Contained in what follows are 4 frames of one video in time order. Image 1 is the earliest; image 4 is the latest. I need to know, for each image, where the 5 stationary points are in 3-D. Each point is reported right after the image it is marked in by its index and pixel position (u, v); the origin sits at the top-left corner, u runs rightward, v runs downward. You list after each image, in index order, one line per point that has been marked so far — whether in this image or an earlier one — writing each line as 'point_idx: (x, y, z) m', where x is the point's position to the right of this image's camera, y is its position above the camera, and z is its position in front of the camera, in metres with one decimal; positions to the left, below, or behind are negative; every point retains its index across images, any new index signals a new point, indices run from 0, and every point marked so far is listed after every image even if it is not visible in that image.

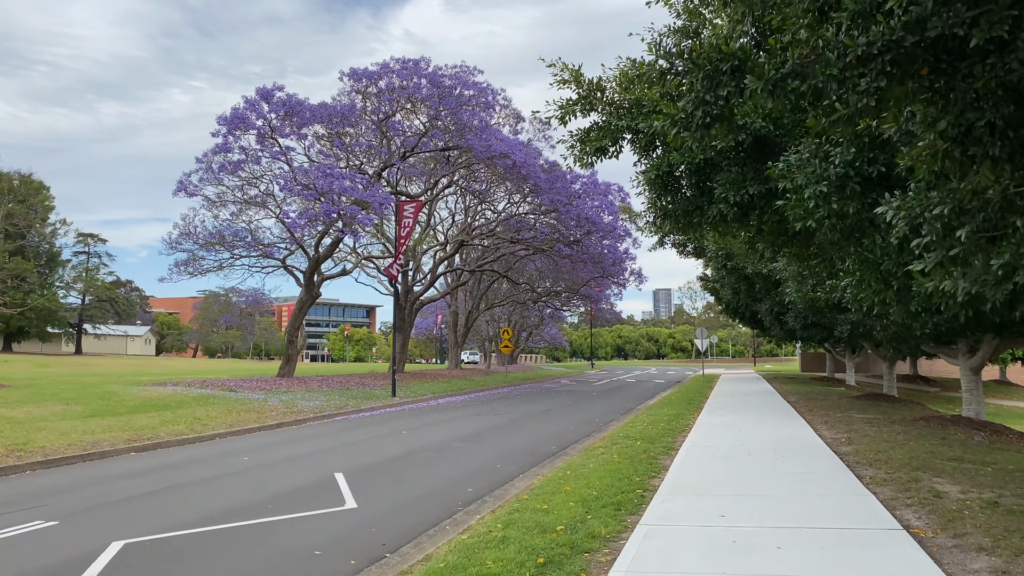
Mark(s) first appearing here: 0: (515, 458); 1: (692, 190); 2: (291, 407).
0: (+0.1, -2.8, +10.5) m
1: (+2.3, +1.3, +8.1) m
2: (-6.2, -3.3, +17.8) m
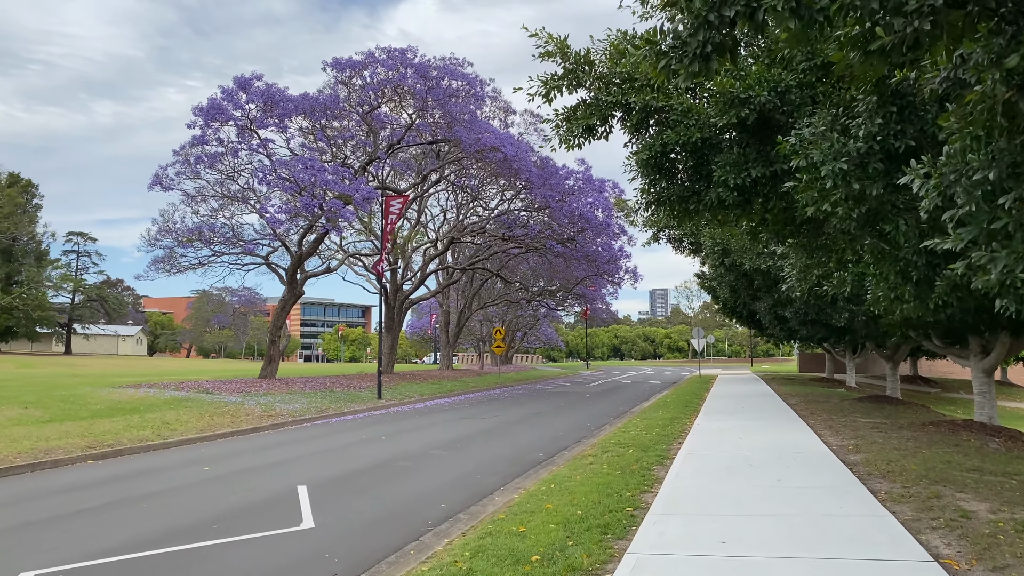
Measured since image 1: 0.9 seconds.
0: (-0.2, -2.7, +9.8) m
1: (+2.0, +1.3, +7.4) m
2: (-6.5, -3.2, +17.0) m
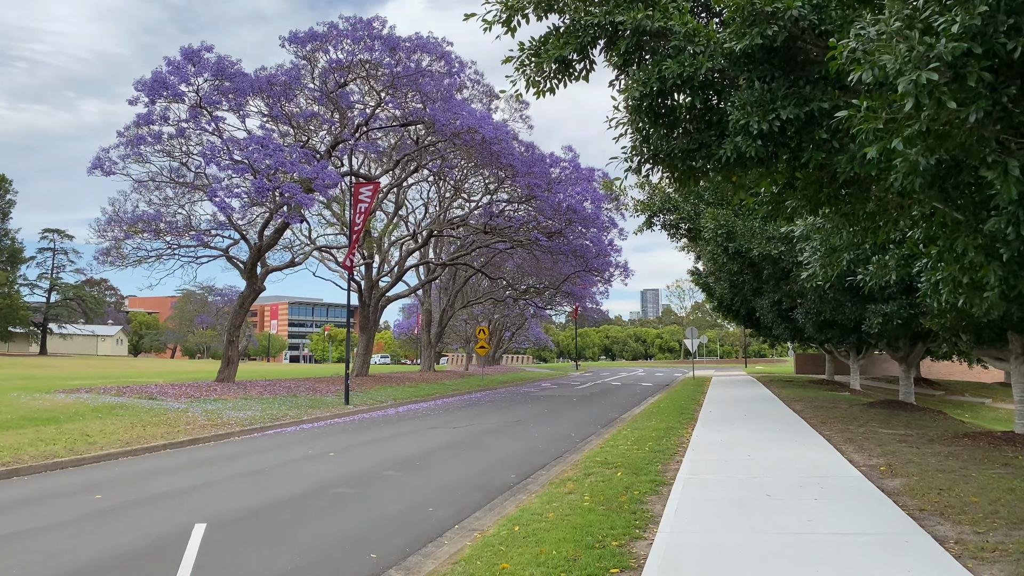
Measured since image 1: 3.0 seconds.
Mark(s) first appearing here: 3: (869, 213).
0: (-0.7, -2.6, +8.0) m
1: (+1.6, +1.5, +5.7) m
2: (-7.0, -3.1, +15.2) m
3: (+3.1, +0.7, +5.6) m
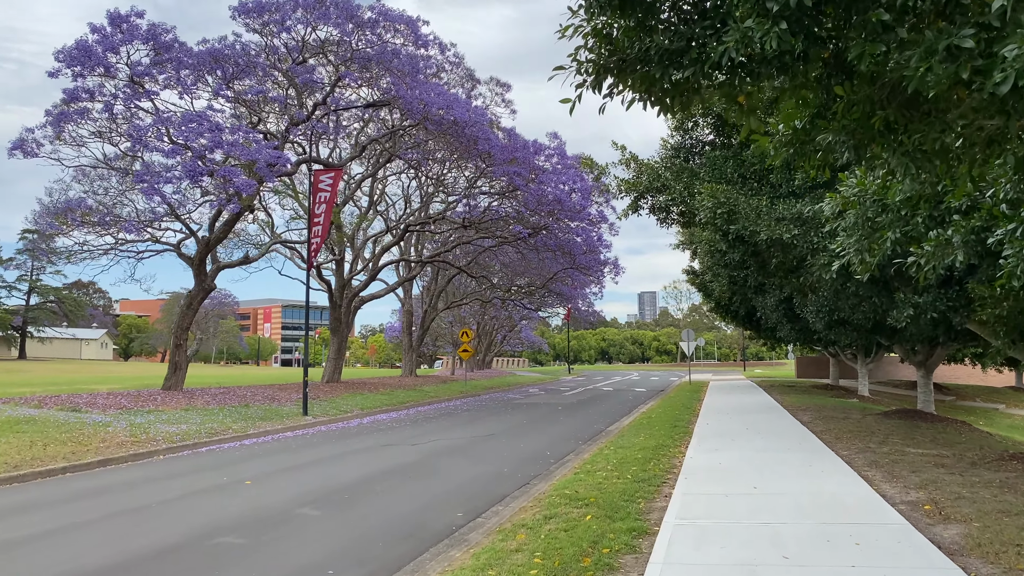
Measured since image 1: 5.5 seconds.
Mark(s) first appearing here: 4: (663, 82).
0: (-1.3, -2.5, +6.1) m
1: (+1.0, +1.6, +3.8) m
2: (-7.7, -3.0, +13.3) m
3: (+2.5, +0.8, +3.8) m
4: (+0.9, +1.2, +4.0) m
